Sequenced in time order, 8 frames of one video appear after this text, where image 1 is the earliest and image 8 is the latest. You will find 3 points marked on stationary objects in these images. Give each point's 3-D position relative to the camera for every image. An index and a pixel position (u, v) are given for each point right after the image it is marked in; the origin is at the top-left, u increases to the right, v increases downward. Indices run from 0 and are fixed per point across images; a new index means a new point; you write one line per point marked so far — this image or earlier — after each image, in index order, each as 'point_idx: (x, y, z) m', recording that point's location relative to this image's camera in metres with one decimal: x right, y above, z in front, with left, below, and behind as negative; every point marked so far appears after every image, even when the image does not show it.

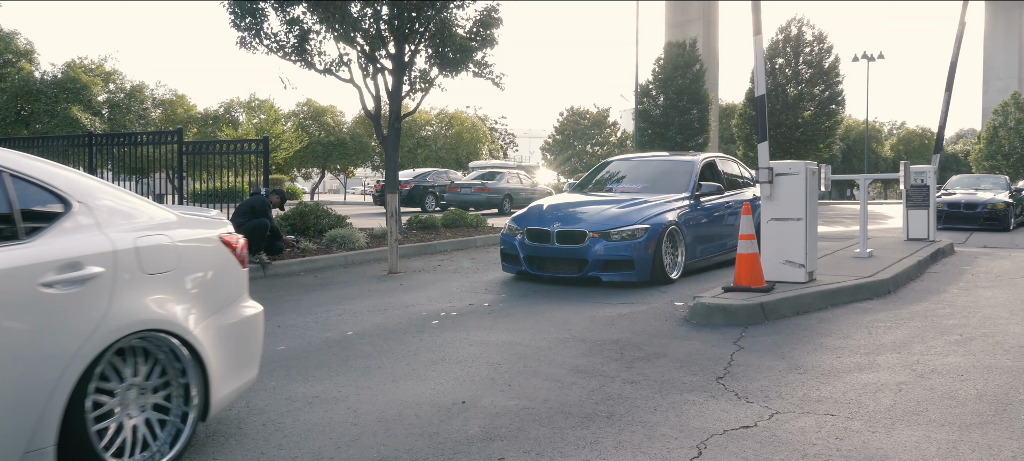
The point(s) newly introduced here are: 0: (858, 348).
0: (+2.4, -0.8, +6.1) m
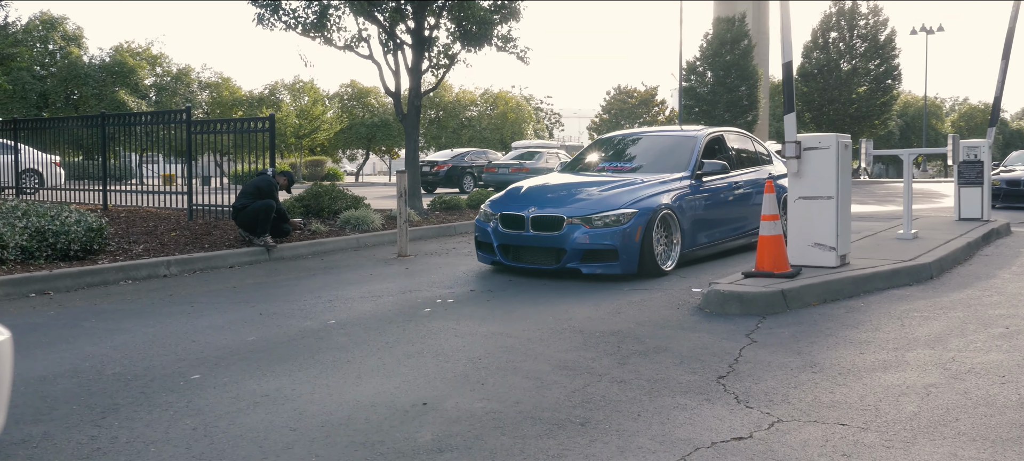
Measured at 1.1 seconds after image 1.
0: (+2.3, -0.7, +5.4) m
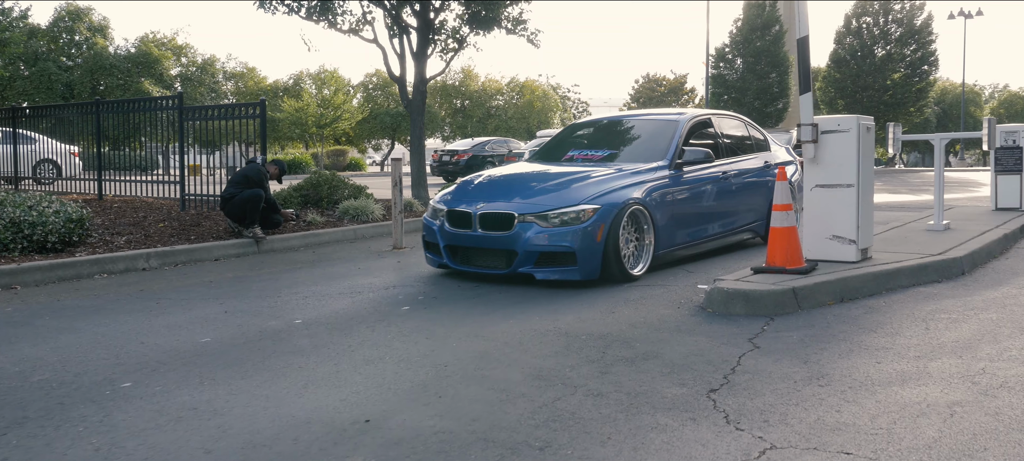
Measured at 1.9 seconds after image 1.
0: (+2.1, -0.6, +4.8) m
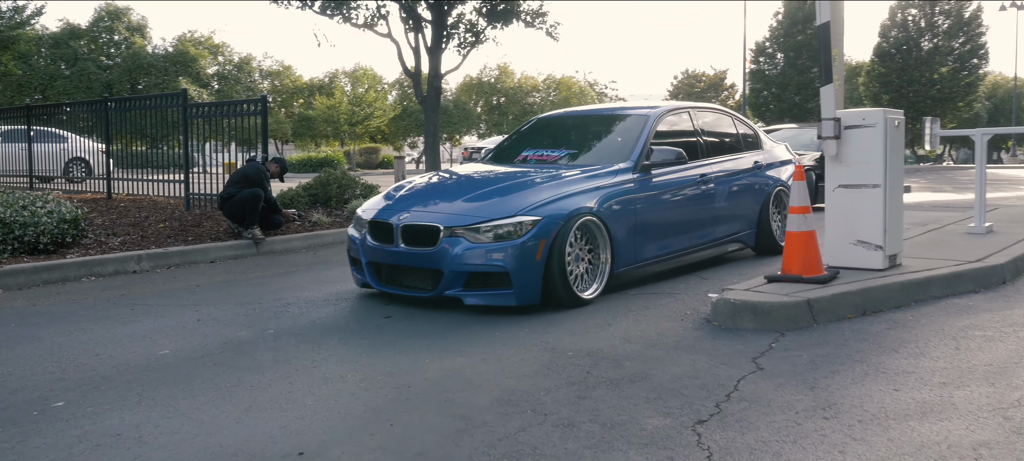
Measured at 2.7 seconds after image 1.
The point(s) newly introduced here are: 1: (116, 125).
0: (+2.0, -0.7, +4.2) m
1: (-6.0, +1.7, +13.7) m
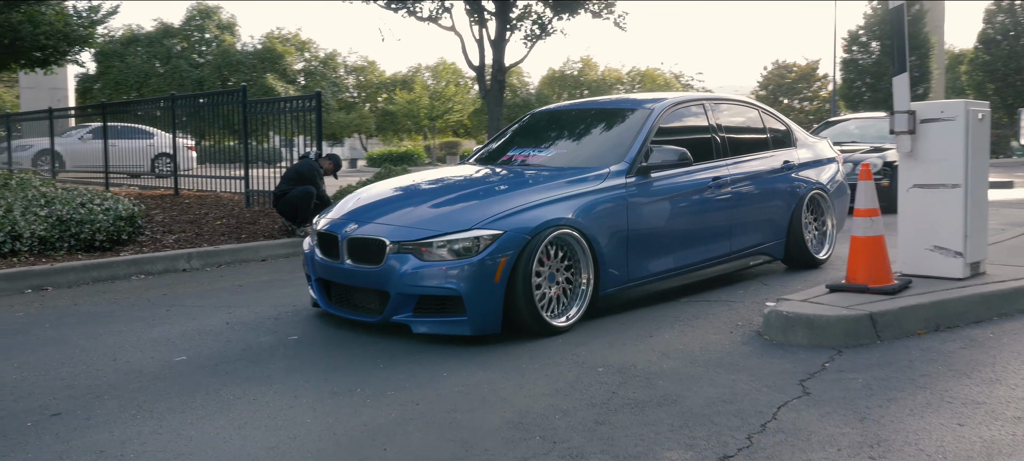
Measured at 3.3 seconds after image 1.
0: (+2.0, -0.7, +3.6) m
1: (-5.0, +1.7, +13.8) m
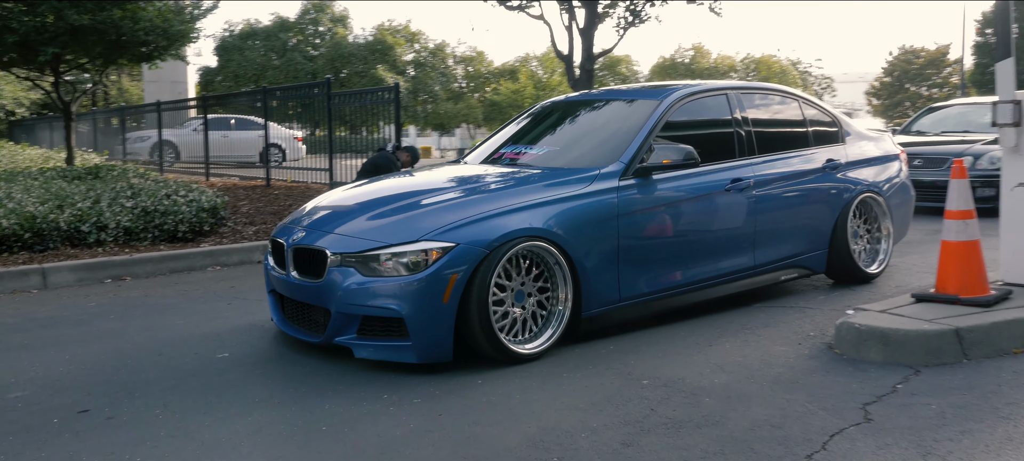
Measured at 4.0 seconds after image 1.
0: (+2.1, -0.7, +3.1) m
1: (-3.6, +1.9, +14.1) m
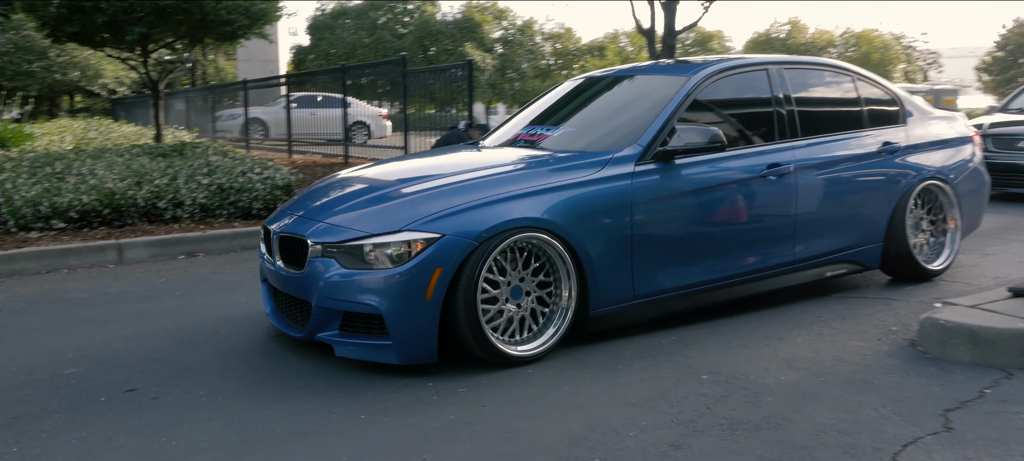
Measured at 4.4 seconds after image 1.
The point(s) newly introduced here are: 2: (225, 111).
0: (+2.2, -0.7, +2.7) m
1: (-2.3, +2.2, +14.1) m
2: (-6.4, +2.7, +20.0) m
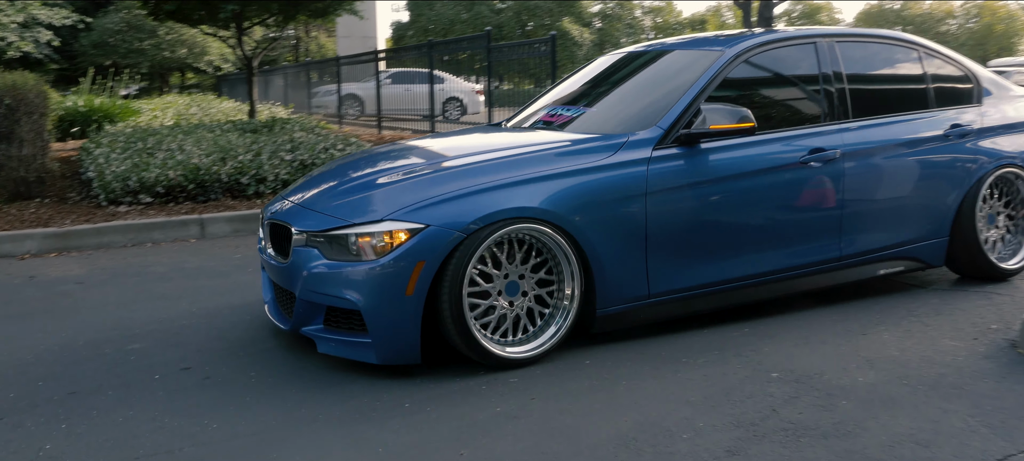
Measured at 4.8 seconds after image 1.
0: (+2.3, -0.7, +2.3) m
1: (-0.9, +2.6, +14.0) m
2: (-4.3, +3.3, +20.3) m
